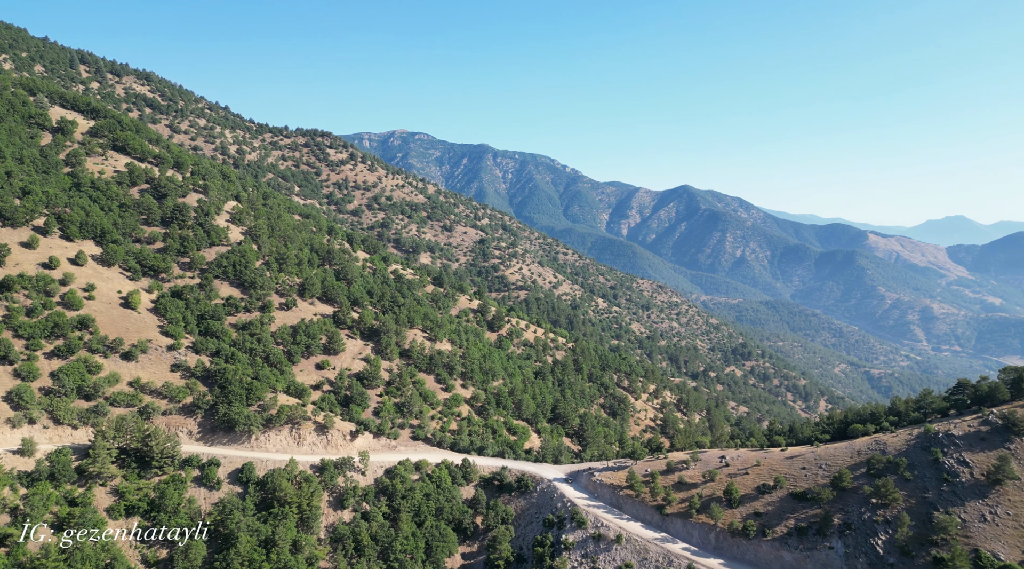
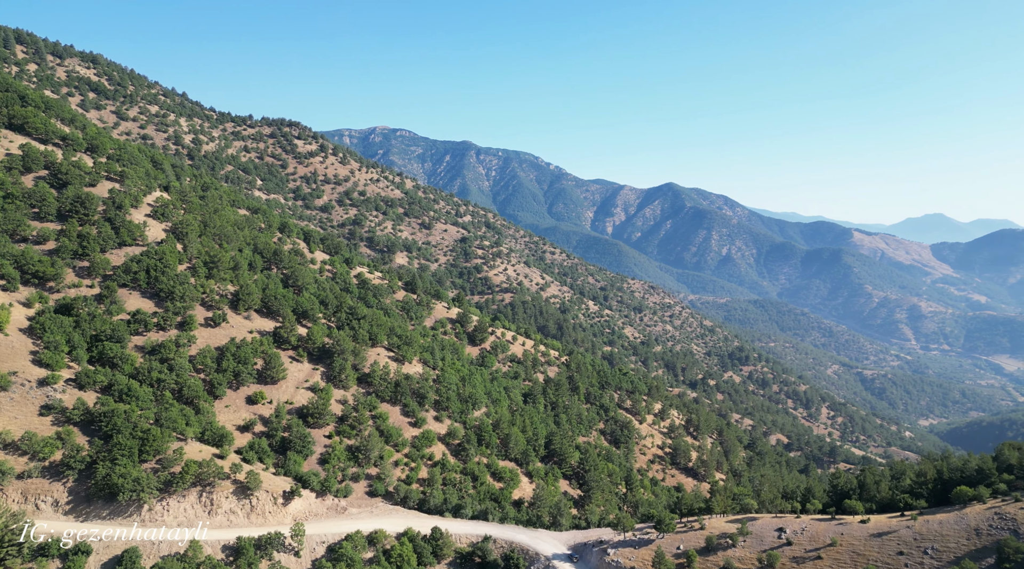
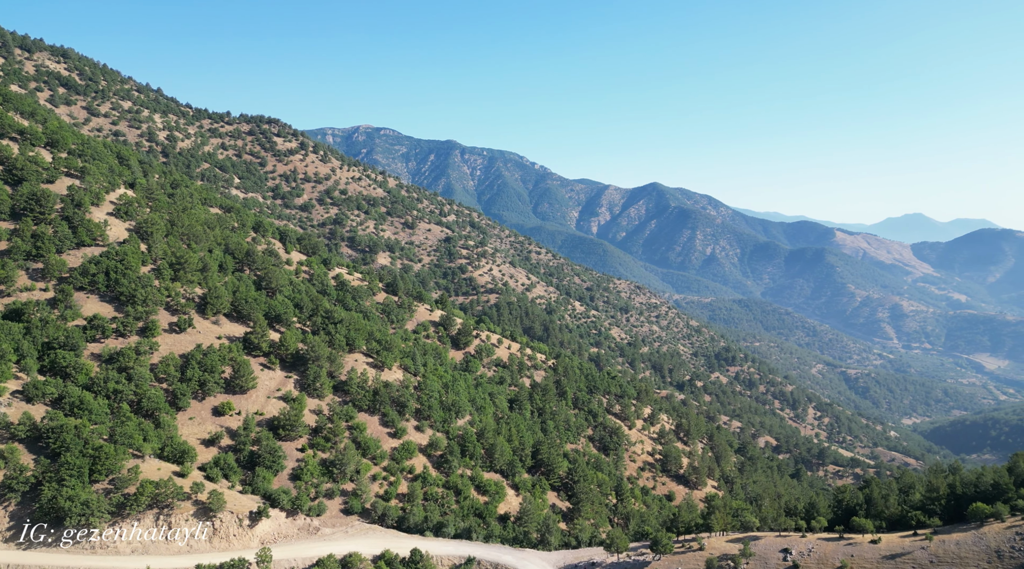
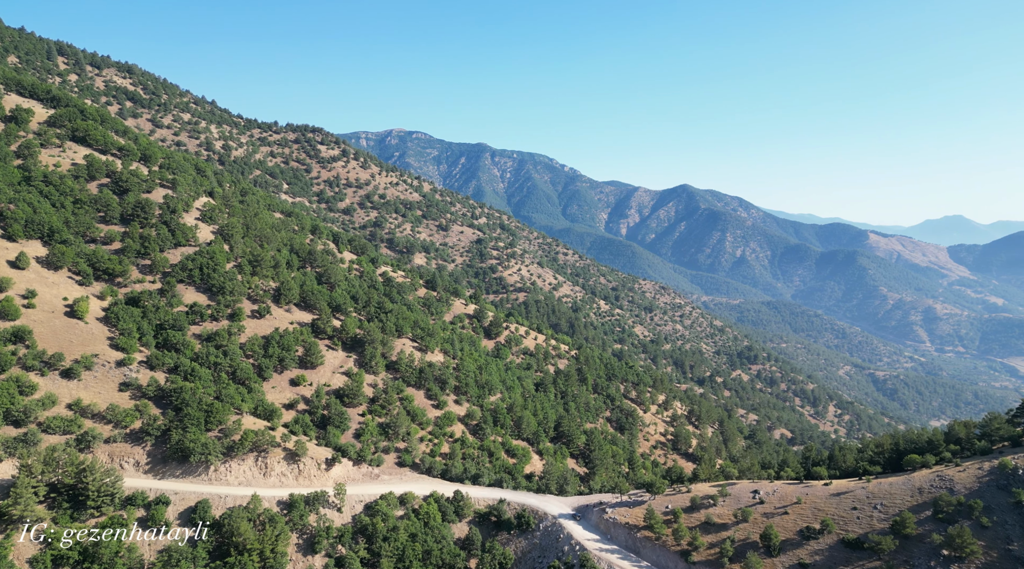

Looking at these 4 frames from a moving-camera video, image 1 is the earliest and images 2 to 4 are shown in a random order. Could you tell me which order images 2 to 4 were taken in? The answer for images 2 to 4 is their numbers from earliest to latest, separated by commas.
4, 2, 3
